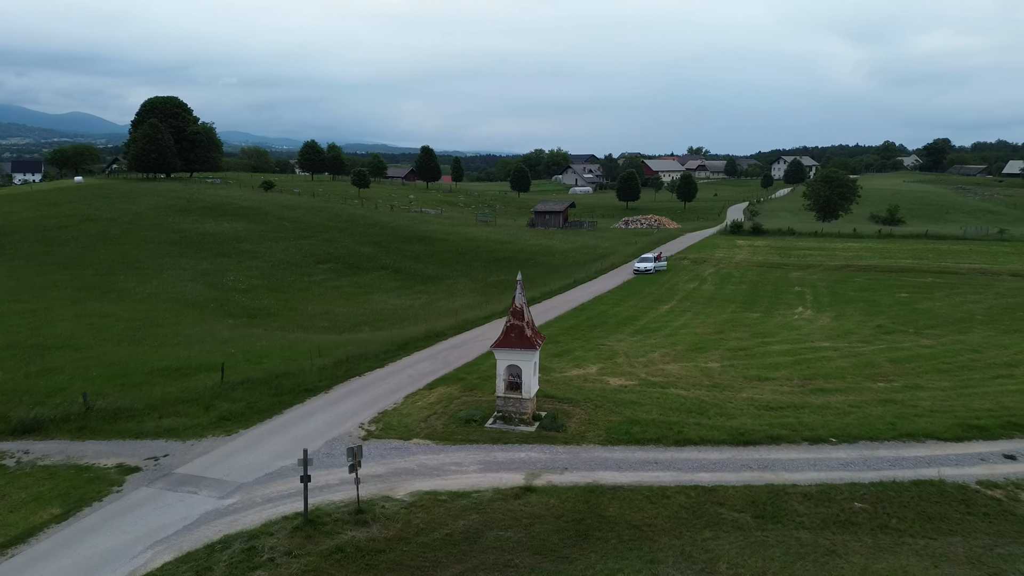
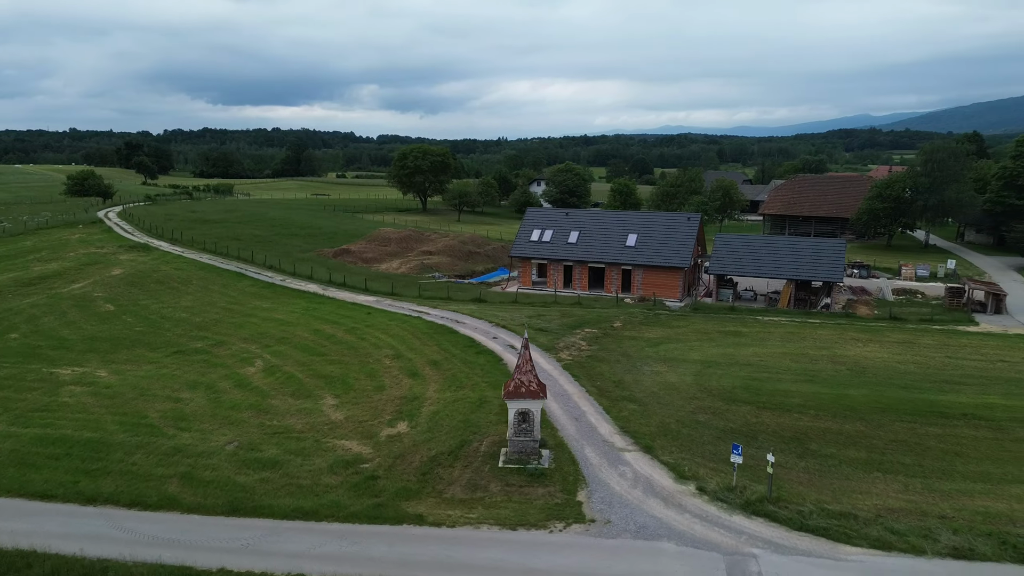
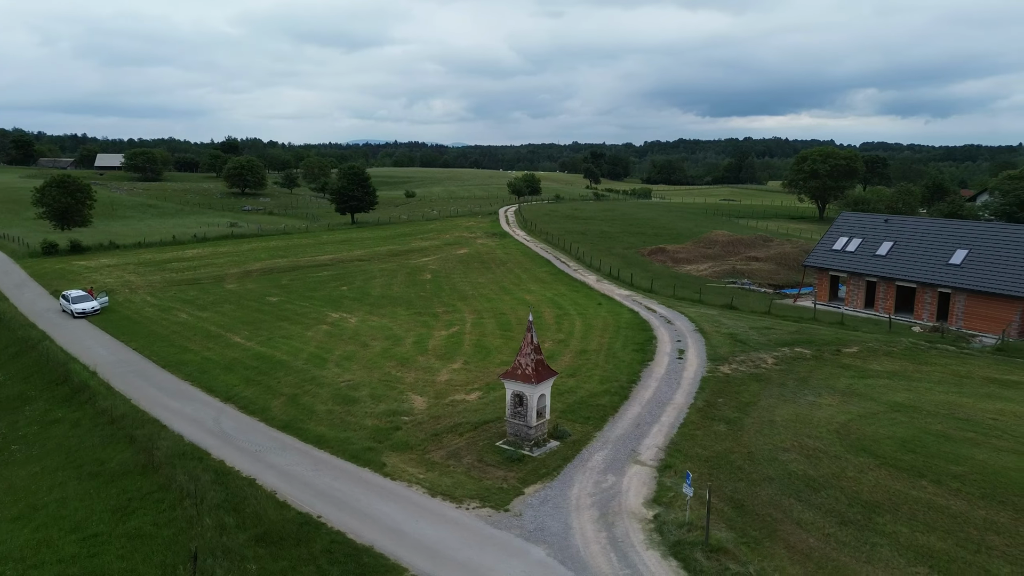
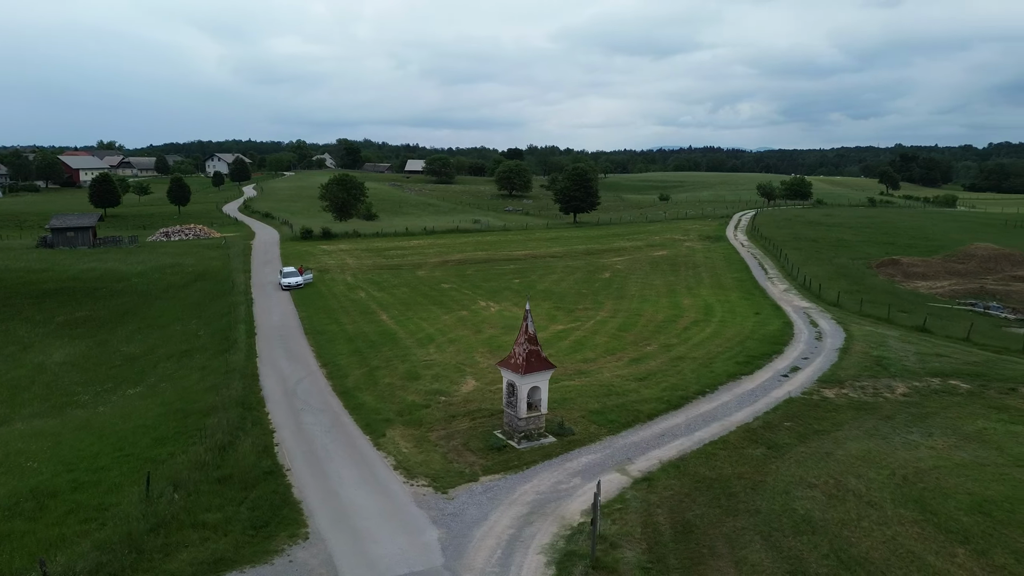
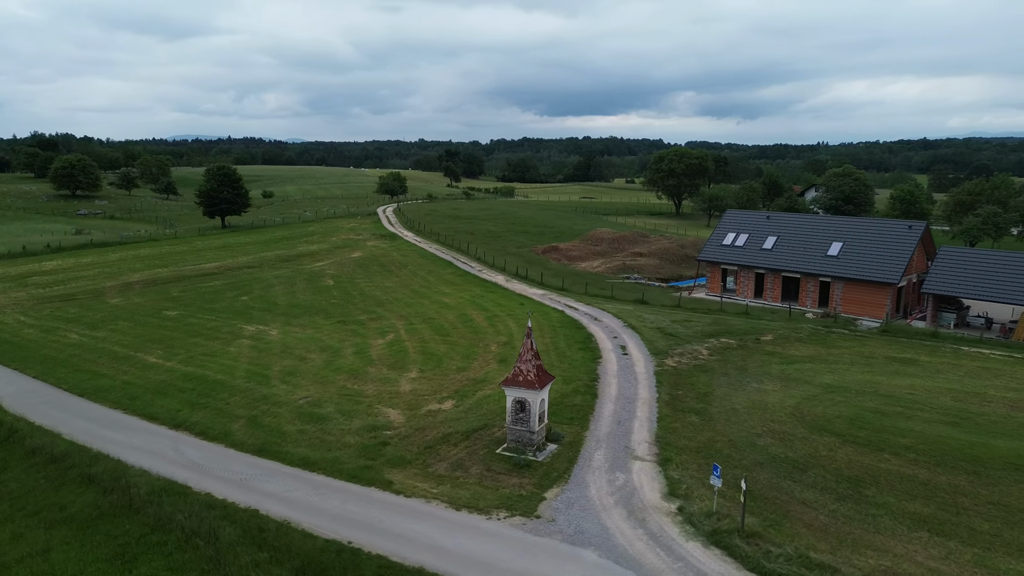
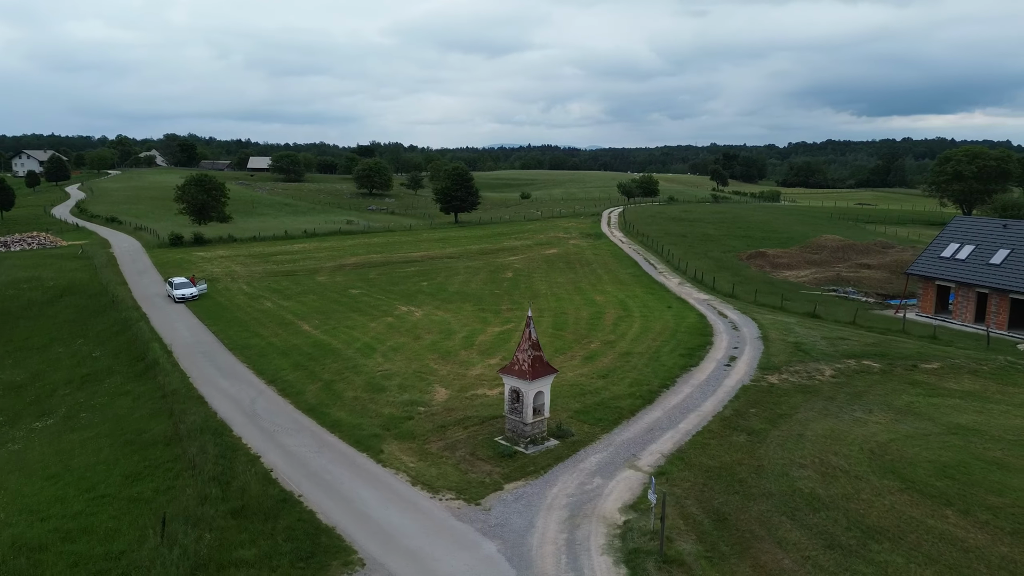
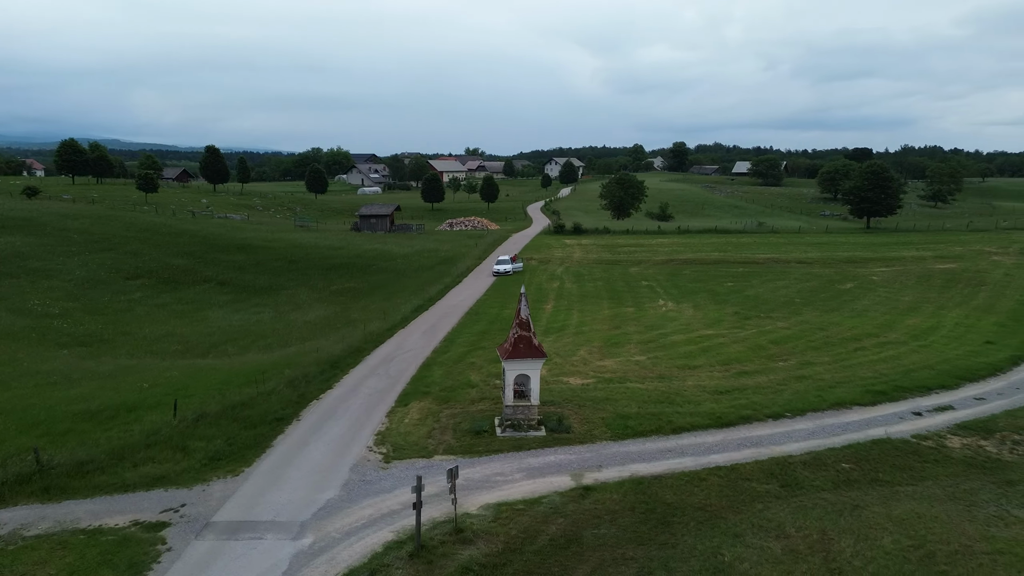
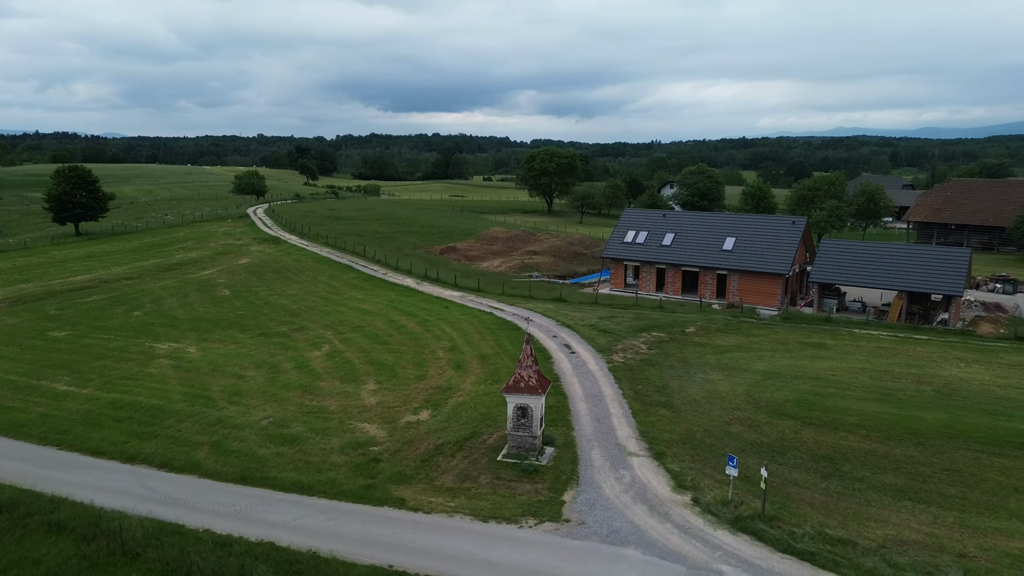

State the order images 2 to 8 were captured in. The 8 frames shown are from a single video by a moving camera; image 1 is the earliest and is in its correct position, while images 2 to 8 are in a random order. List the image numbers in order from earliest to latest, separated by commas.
7, 4, 6, 3, 5, 8, 2
